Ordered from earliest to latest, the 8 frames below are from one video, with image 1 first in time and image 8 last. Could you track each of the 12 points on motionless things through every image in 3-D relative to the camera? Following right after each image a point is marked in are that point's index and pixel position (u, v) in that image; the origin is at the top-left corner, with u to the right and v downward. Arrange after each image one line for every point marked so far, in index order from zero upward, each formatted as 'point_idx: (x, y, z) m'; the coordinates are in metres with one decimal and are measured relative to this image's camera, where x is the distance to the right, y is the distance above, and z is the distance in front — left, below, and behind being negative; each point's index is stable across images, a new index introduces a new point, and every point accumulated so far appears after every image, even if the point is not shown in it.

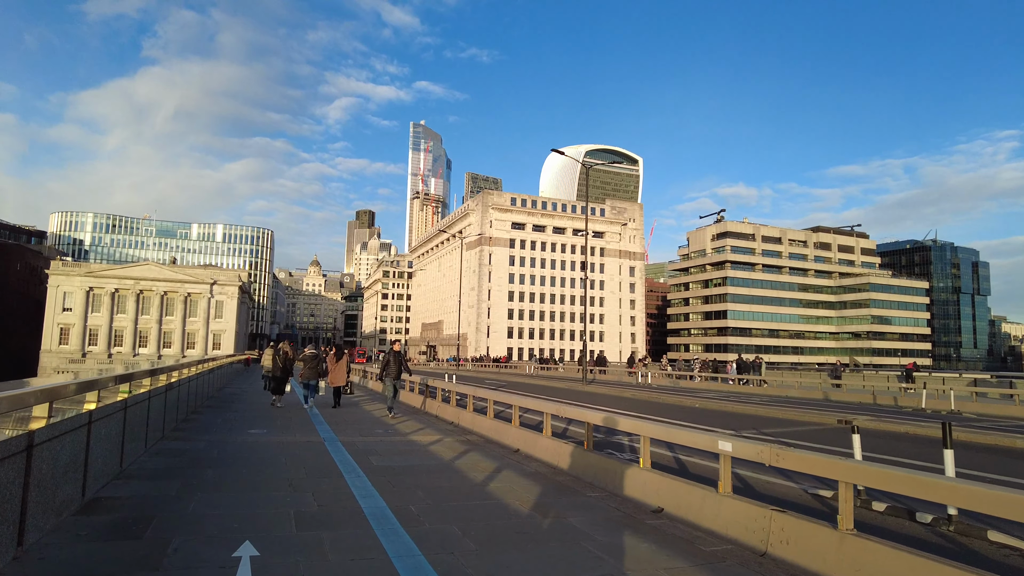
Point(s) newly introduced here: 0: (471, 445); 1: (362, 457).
0: (-0.6, -2.5, +9.6) m
1: (-2.0, -2.3, +8.2) m
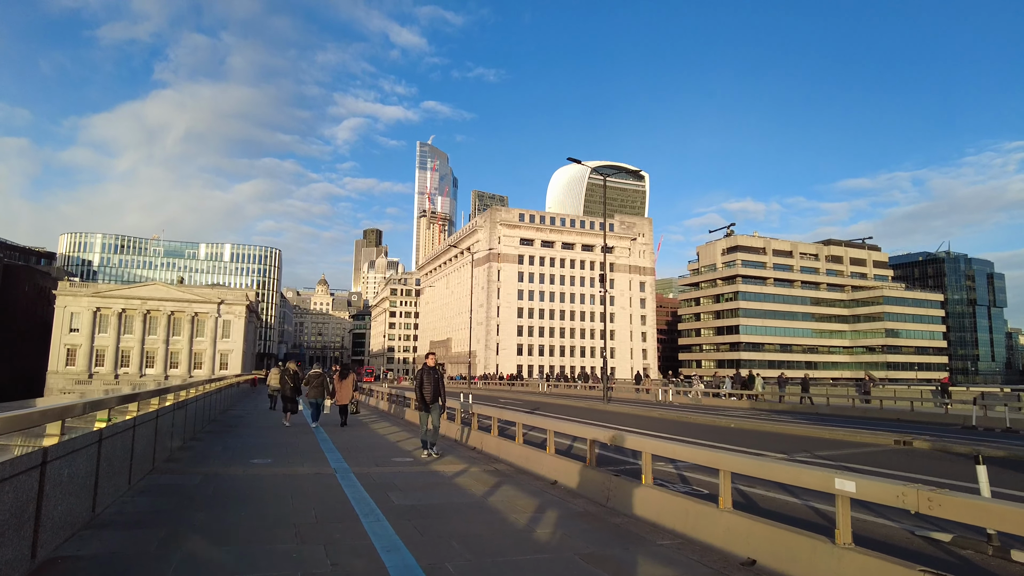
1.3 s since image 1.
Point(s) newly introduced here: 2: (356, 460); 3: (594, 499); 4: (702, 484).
0: (-0.1, -2.7, +8.5) m
1: (-1.5, -2.4, +7.1) m
2: (-2.4, -2.6, +9.2) m
3: (+1.0, -2.6, +7.4) m
4: (+2.7, -2.7, +8.4) m
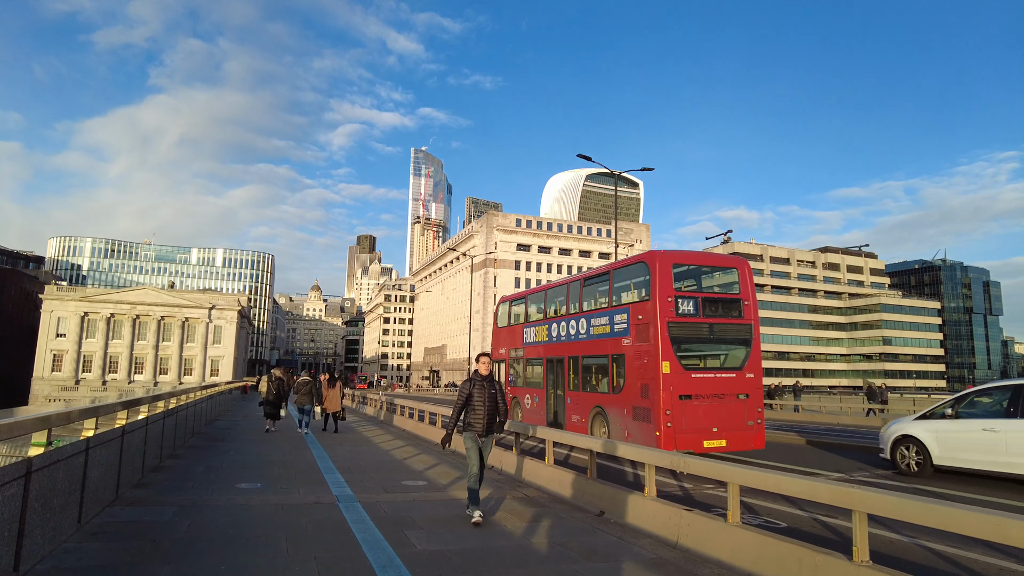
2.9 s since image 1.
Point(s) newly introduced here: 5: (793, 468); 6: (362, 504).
0: (+0.3, -2.6, +7.1) m
1: (-1.1, -2.3, +5.8) m
2: (-1.9, -2.5, +7.9) m
3: (+1.5, -2.5, +6.0) m
4: (+3.1, -2.6, +7.1) m
5: (+5.4, -3.5, +11.9) m
6: (-1.7, -2.4, +6.9) m
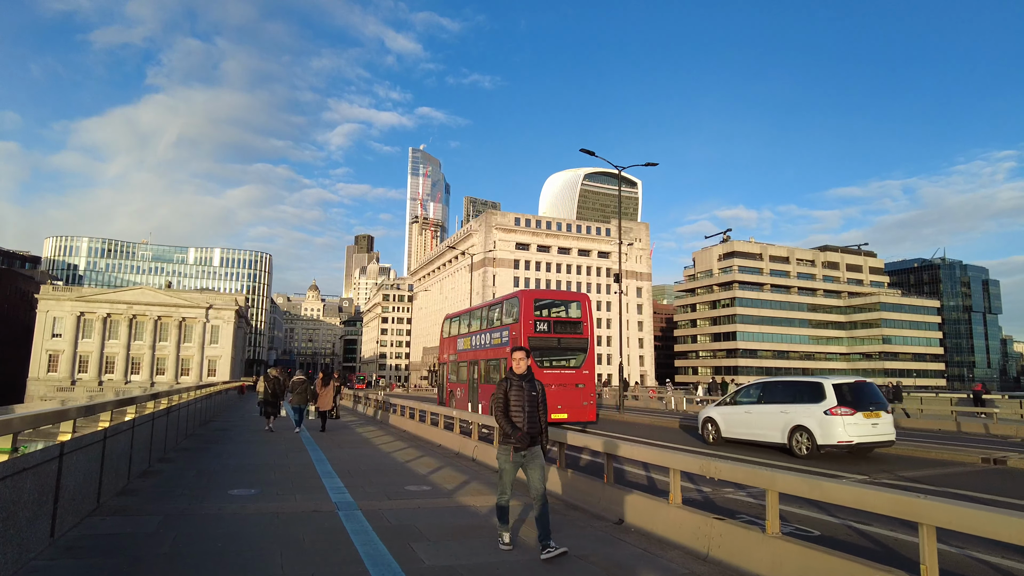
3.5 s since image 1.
0: (+0.5, -2.5, +6.6) m
1: (-0.9, -2.2, +5.3) m
2: (-1.8, -2.4, +7.4) m
3: (+1.6, -2.4, +5.6) m
4: (+3.2, -2.5, +6.6) m
5: (+5.5, -3.4, +11.4) m
6: (-1.6, -2.4, +6.4) m
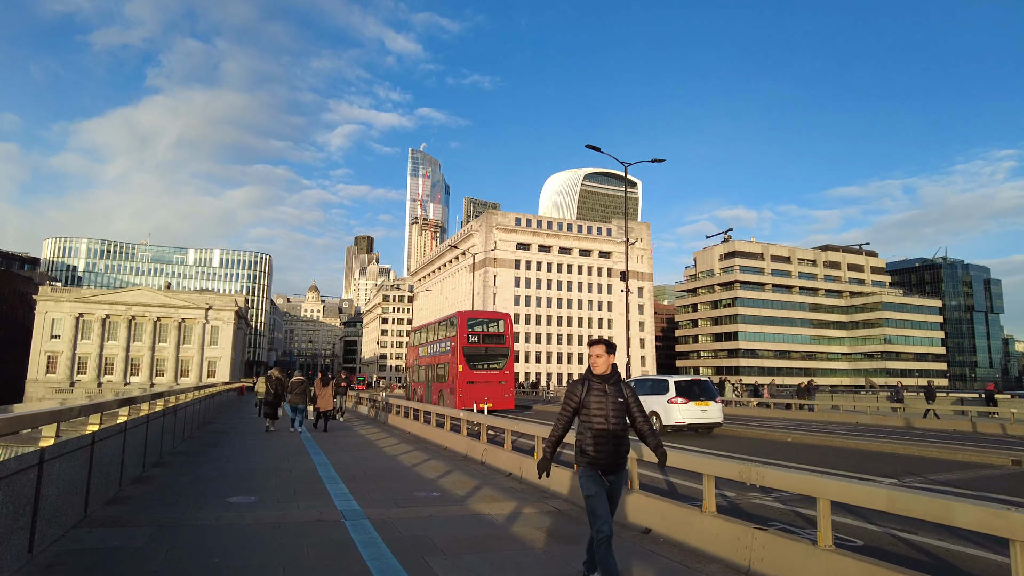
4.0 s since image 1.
0: (+0.6, -2.4, +6.2) m
1: (-0.7, -2.2, +4.8) m
2: (-1.6, -2.4, +6.9) m
3: (+1.8, -2.3, +5.1) m
4: (+3.4, -2.5, +6.2) m
5: (+5.7, -3.3, +11.0) m
6: (-1.4, -2.3, +6.0) m
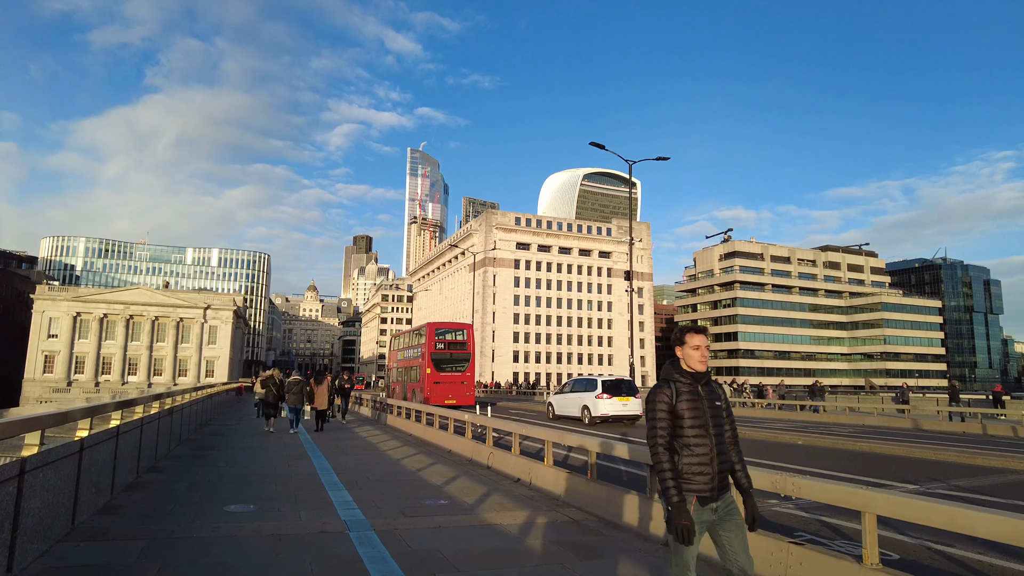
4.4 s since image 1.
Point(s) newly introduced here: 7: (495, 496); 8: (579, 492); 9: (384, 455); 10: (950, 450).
0: (+0.8, -2.4, +5.9) m
1: (-0.6, -2.1, +4.5) m
2: (-1.5, -2.4, +6.6) m
3: (+1.9, -2.3, +4.8) m
4: (+3.5, -2.5, +5.8) m
5: (+5.9, -3.3, +10.7) m
6: (-1.2, -2.3, +5.6) m
7: (-0.2, -2.6, +7.7) m
8: (+0.8, -2.5, +7.6) m
9: (-2.3, -3.1, +11.4) m
10: (+10.3, -3.8, +14.4) m
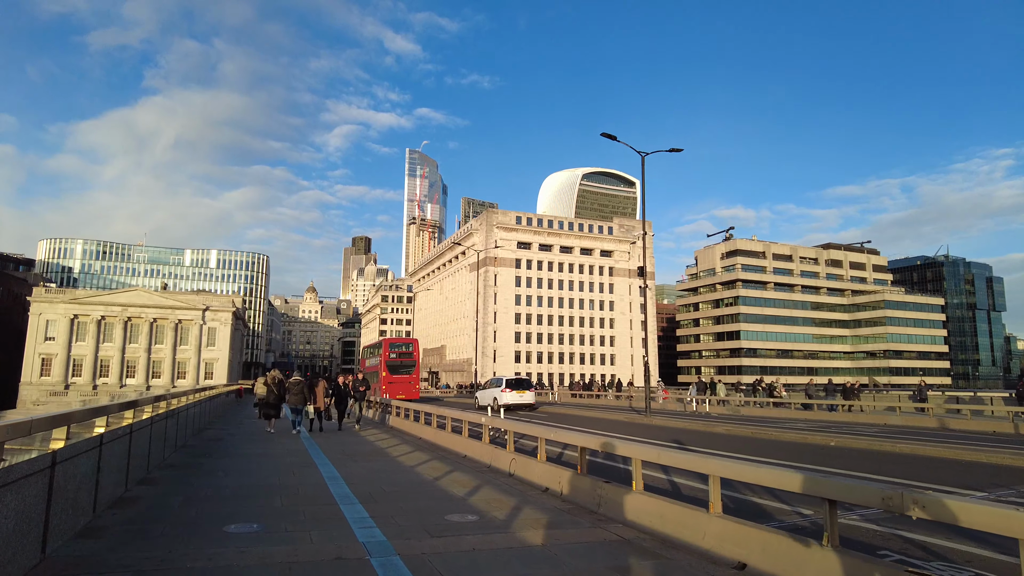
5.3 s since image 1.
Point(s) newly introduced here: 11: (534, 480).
0: (+1.1, -2.3, +5.1) m
1: (-0.2, -2.0, +3.7) m
2: (-1.1, -2.2, +5.8) m
3: (+2.3, -2.2, +4.0) m
4: (+3.9, -2.3, +5.0) m
5: (+6.2, -3.1, +9.9) m
6: (-0.9, -2.1, +4.8) m
7: (+0.1, -2.5, +6.9) m
8: (+1.2, -2.4, +6.8) m
9: (-2.0, -3.0, +10.6) m
10: (+10.7, -3.6, +13.6) m
11: (+0.3, -2.8, +8.9) m
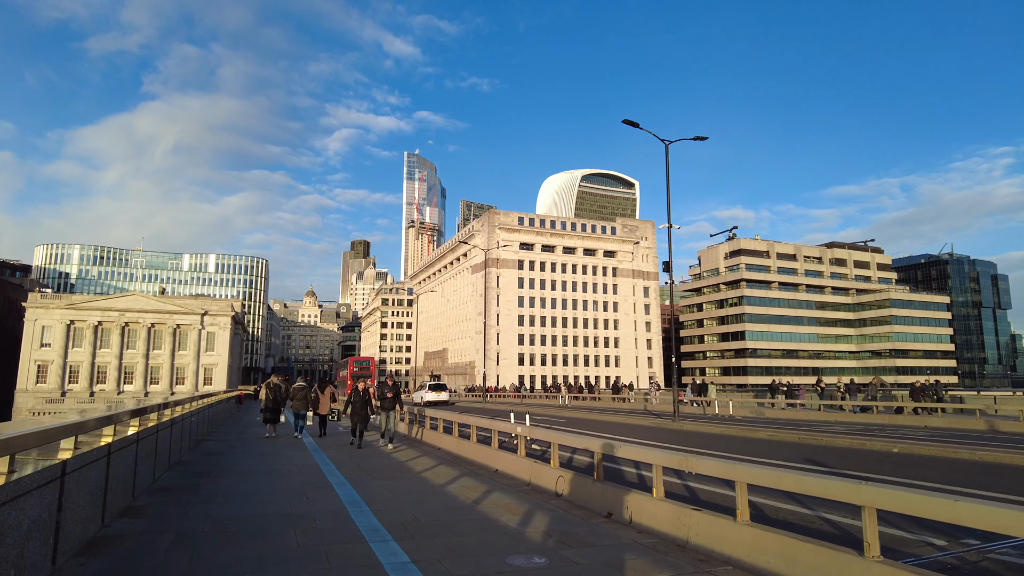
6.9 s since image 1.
0: (+1.8, -2.1, +3.8) m
1: (+0.4, -1.9, +2.4) m
2: (-0.5, -2.1, +4.5) m
3: (+3.0, -2.0, +2.7) m
4: (+4.6, -2.1, +3.7) m
5: (+6.9, -2.9, +8.5) m
6: (-0.2, -2.0, +3.5) m
7: (+0.8, -2.3, +5.6) m
8: (+1.8, -2.2, +5.5) m
9: (-1.3, -2.9, +9.3) m
10: (+11.3, -3.4, +12.3) m
11: (+0.9, -2.6, +7.5) m
